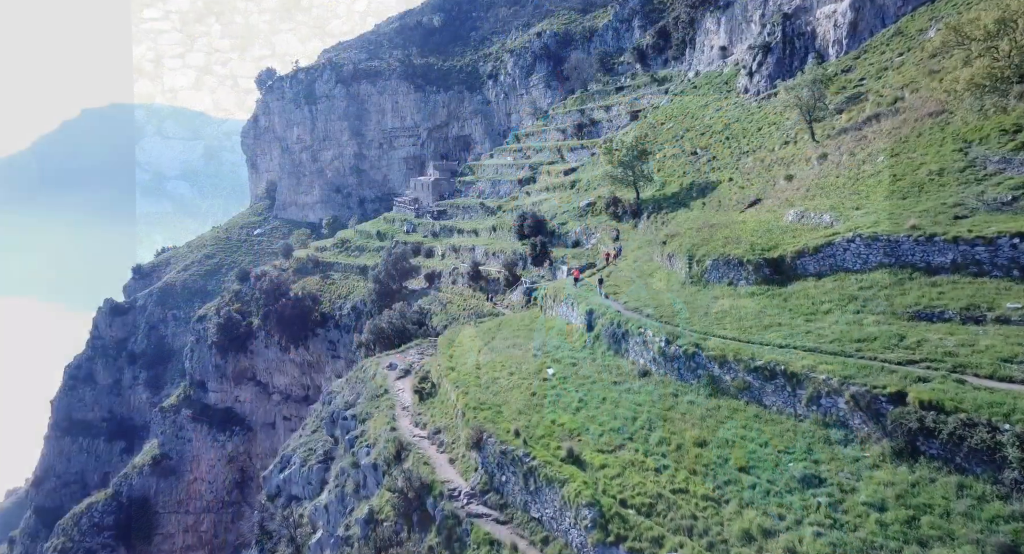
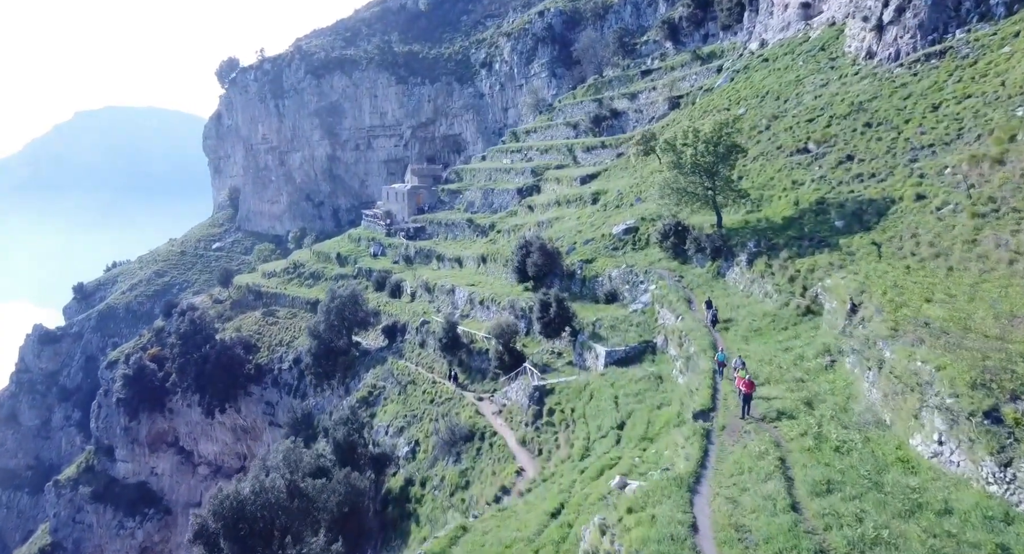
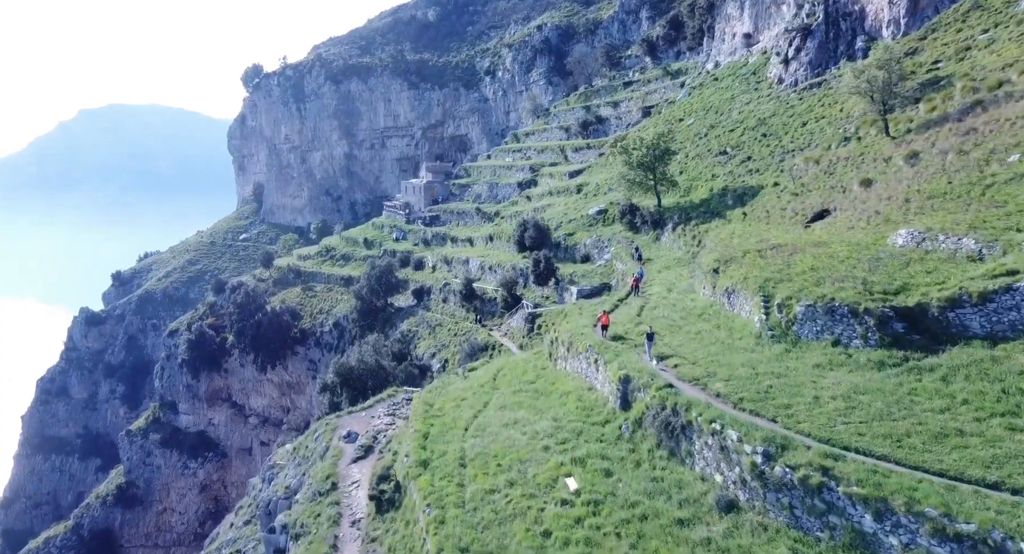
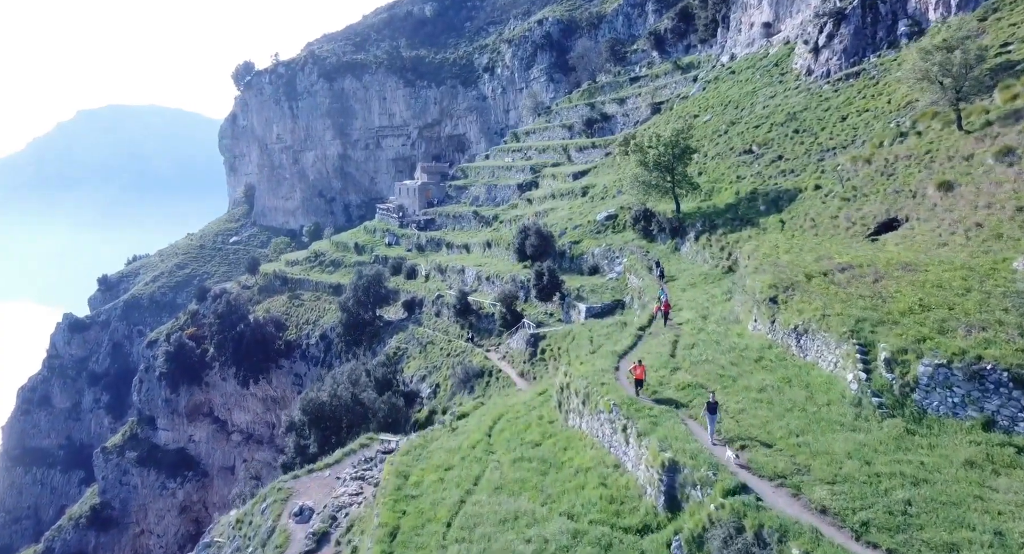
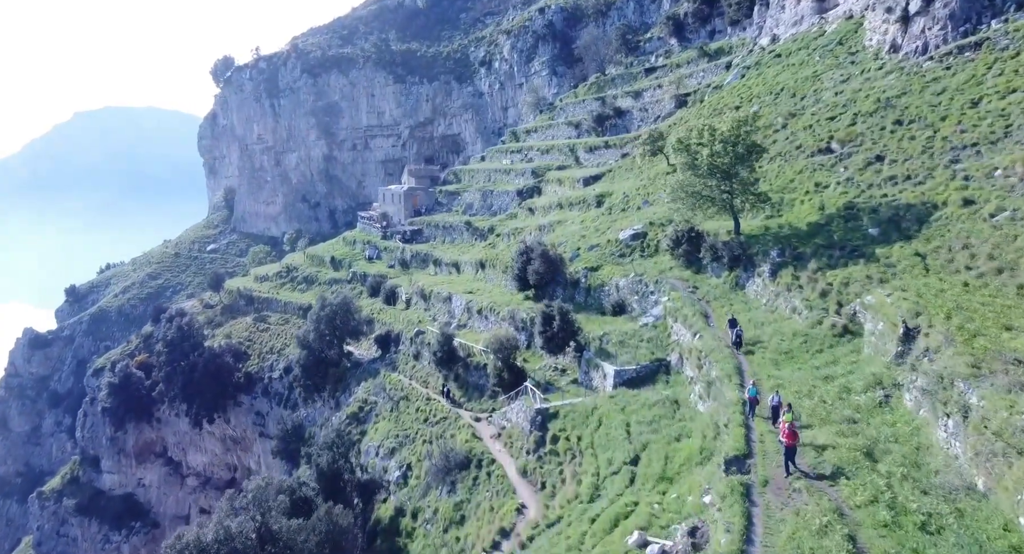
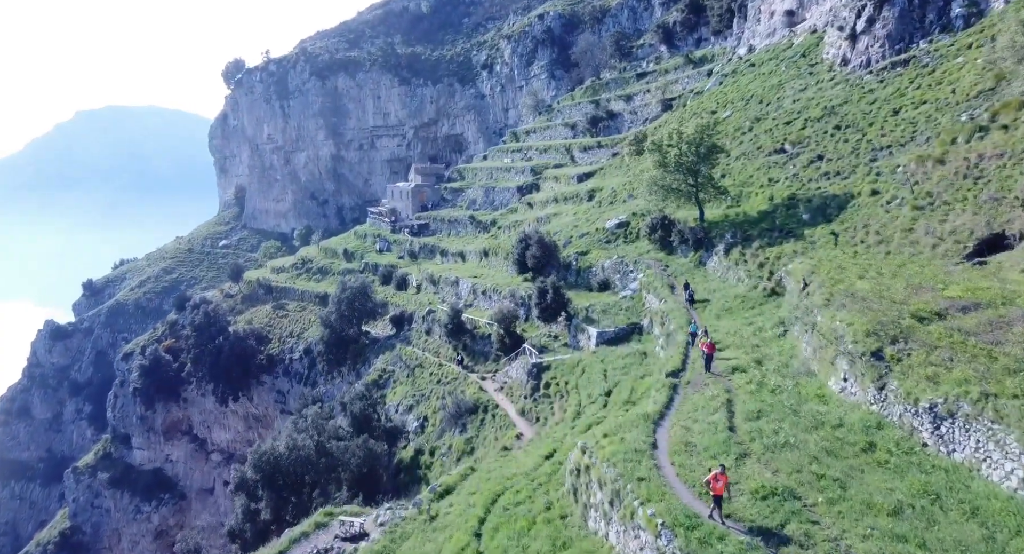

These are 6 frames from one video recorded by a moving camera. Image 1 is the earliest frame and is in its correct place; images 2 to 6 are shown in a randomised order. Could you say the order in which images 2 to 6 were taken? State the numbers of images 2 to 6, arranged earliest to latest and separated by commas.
3, 4, 6, 2, 5
